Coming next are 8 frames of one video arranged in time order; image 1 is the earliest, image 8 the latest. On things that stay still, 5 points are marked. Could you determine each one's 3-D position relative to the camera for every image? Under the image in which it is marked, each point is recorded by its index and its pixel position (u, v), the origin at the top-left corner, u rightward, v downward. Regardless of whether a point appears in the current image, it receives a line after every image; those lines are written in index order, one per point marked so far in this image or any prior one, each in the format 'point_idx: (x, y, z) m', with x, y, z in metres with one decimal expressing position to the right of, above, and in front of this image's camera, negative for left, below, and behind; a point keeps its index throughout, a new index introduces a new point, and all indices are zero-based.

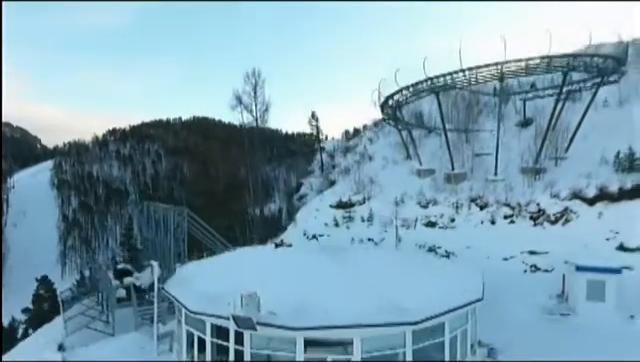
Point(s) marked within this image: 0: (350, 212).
0: (+0.6, -0.6, +12.2) m
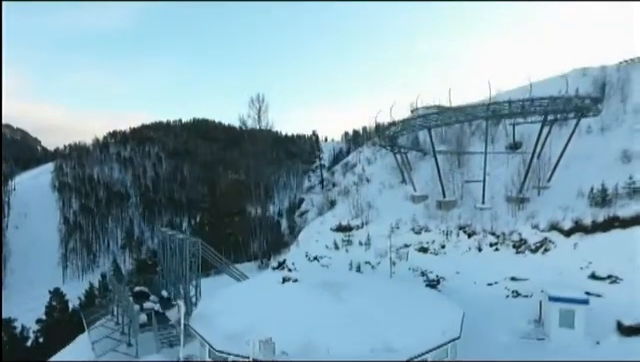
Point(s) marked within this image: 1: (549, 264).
0: (+0.6, -1.1, +13.1) m
1: (+3.6, -1.3, +10.1) m
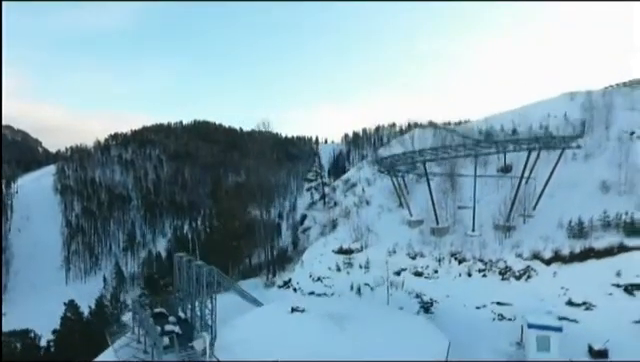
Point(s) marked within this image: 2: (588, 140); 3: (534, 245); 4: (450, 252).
0: (+0.7, -1.7, +14.2) m
1: (+3.6, -1.9, +11.2) m
2: (+7.1, +1.1, +17.1) m
3: (+4.0, -1.2, +12.1) m
4: (+2.6, -1.4, +12.9) m
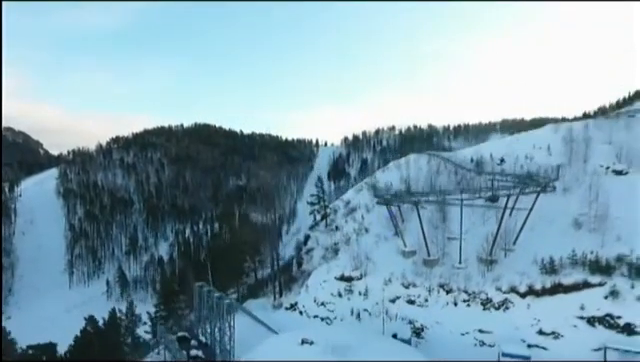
0: (+0.8, -2.6, +15.9) m
1: (+3.7, -2.7, +12.9) m
2: (+7.2, +0.2, +18.8) m
3: (+4.1, -2.1, +13.8) m
4: (+2.7, -2.3, +14.6) m
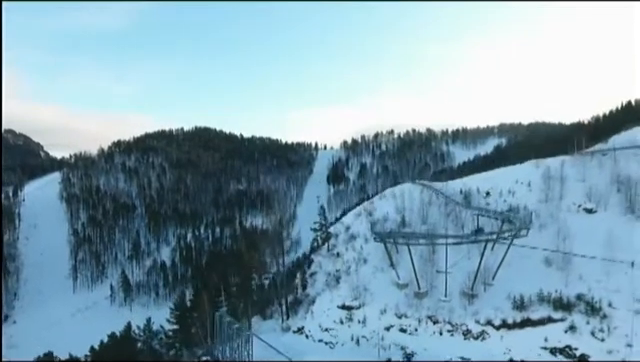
0: (+0.9, -3.7, +18.1) m
1: (+3.9, -3.9, +15.2) m
2: (+7.3, -1.0, +21.1) m
3: (+4.2, -3.3, +16.1) m
4: (+2.8, -3.5, +16.9) m
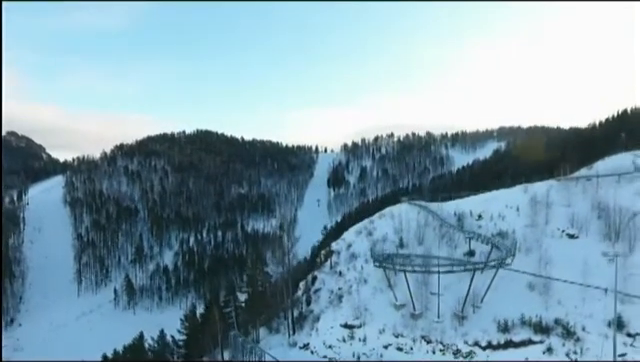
0: (+1.0, -4.7, +19.9) m
1: (+4.0, -4.9, +17.0) m
2: (+7.4, -1.9, +22.9) m
3: (+4.4, -4.2, +17.9) m
4: (+2.9, -4.4, +18.7) m
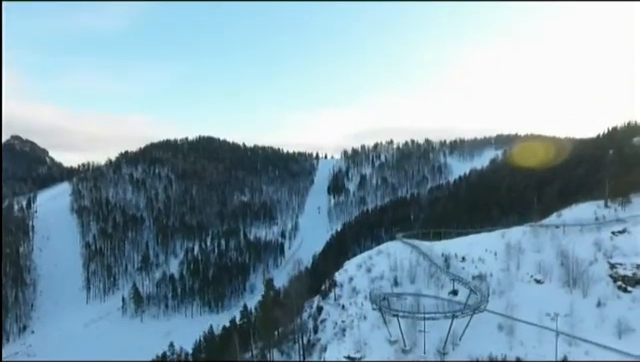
0: (+1.3, -6.9, +24.2) m
1: (+4.3, -7.1, +21.3) m
2: (+7.7, -4.1, +27.2) m
3: (+4.6, -6.4, +22.2) m
4: (+3.2, -6.6, +23.0) m
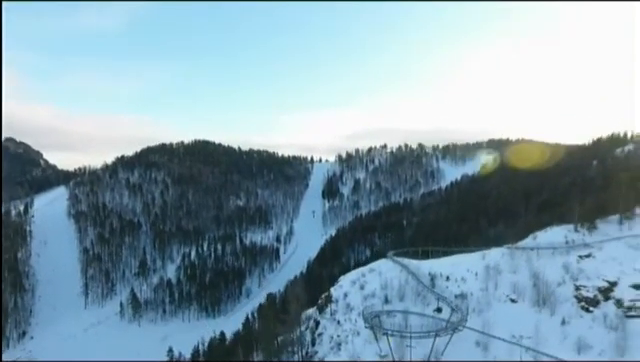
0: (+1.2, -8.3, +27.4) m
1: (+4.2, -8.5, +24.5) m
2: (+7.6, -5.6, +30.5) m
3: (+4.6, -7.8, +25.4) m
4: (+3.2, -8.0, +26.1) m
